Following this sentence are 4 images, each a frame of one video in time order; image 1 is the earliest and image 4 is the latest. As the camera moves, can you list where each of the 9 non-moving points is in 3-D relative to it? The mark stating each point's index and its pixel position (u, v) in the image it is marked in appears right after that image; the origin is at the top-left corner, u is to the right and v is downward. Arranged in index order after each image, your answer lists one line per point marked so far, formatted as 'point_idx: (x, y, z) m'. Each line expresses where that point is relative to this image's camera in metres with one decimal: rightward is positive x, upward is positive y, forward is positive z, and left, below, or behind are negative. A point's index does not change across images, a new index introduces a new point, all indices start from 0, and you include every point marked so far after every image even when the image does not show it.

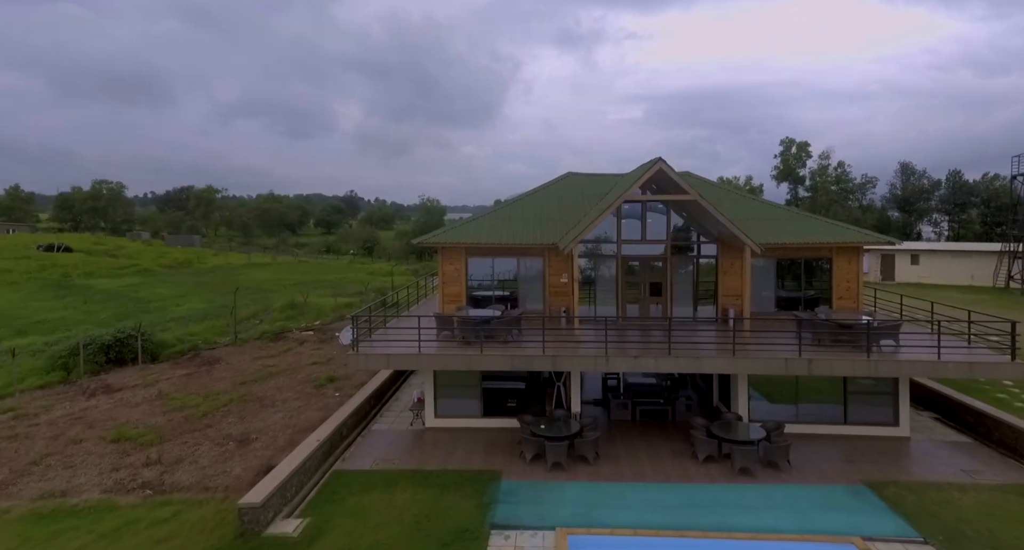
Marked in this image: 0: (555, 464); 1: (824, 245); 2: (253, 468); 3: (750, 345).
0: (+0.9, -3.5, +10.1) m
1: (+7.1, +0.7, +12.4) m
2: (-4.5, -3.4, +9.5) m
3: (+4.9, -1.4, +10.9) m
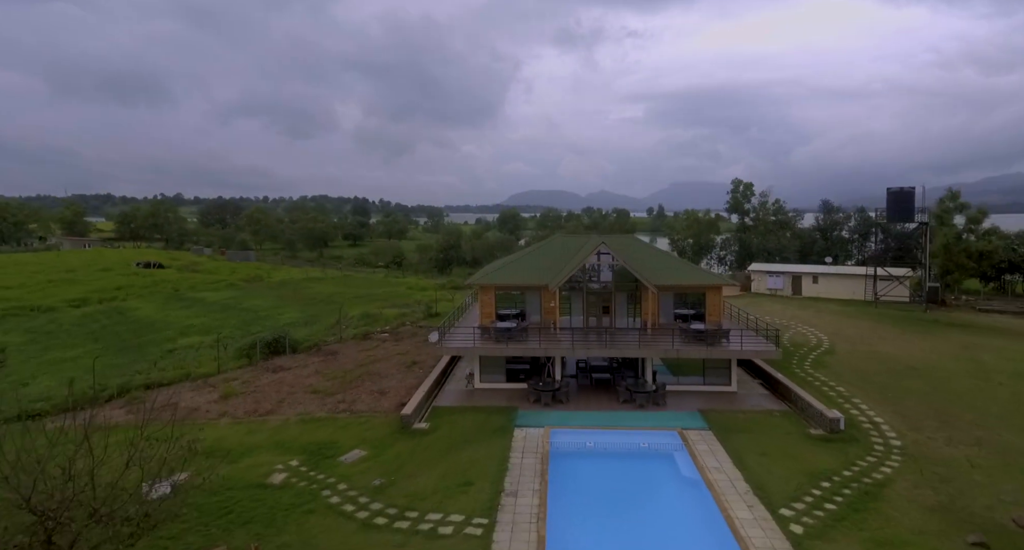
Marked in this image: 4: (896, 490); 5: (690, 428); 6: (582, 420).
0: (+1.3, -4.6, +19.5) m
1: (+7.5, -0.4, +21.7) m
2: (-4.1, -4.5, +18.9) m
3: (+5.3, -2.5, +20.3) m
4: (+9.2, -5.0, +12.9) m
5: (+5.6, -4.7, +17.0) m
6: (+2.3, -4.7, +17.9) m
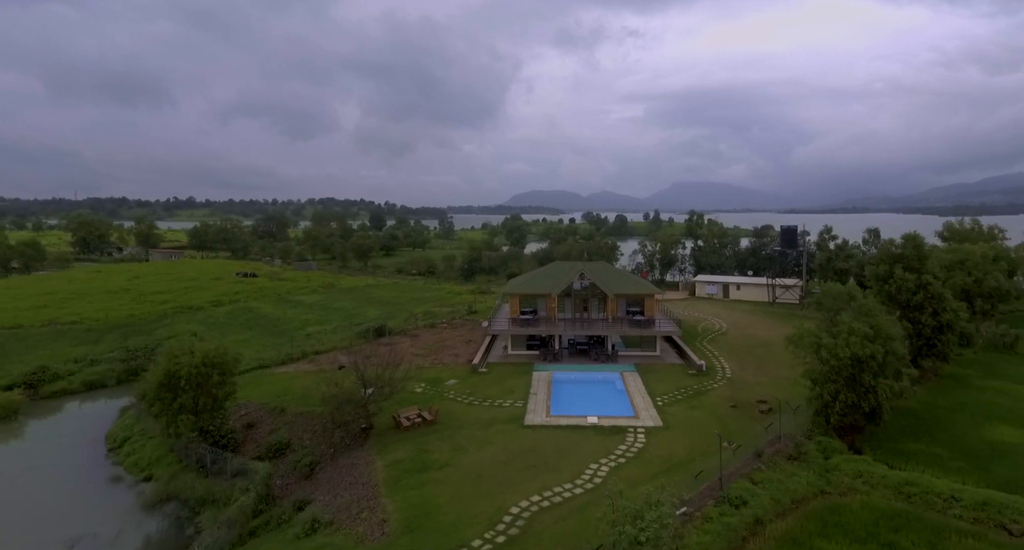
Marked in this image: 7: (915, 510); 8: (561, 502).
0: (+2.4, -5.4, +34.2) m
1: (+8.6, -1.2, +36.5) m
2: (-2.9, -5.3, +33.7) m
3: (+6.4, -3.3, +35.1) m
4: (+10.3, -5.9, +27.7) m
5: (+6.7, -5.6, +31.7) m
6: (+3.5, -5.5, +32.7) m
7: (+12.0, -6.9, +16.1) m
8: (+1.6, -7.3, +17.6) m
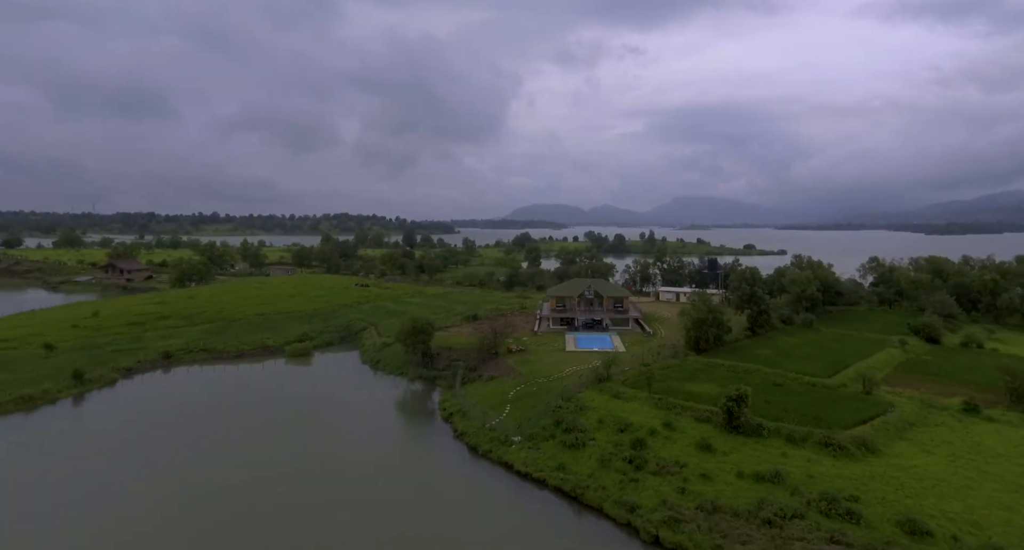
0: (+7.2, -6.7, +64.5) m
1: (+13.4, -2.7, +66.9) m
2: (+1.8, -6.6, +63.9) m
3: (+11.2, -4.7, +65.3) m
4: (+15.1, -7.1, +58.0) m
5: (+11.5, -6.9, +62.0) m
6: (+8.2, -6.8, +63.0) m
7: (+16.7, -7.9, +46.3) m
8: (+6.3, -8.2, +47.8) m
